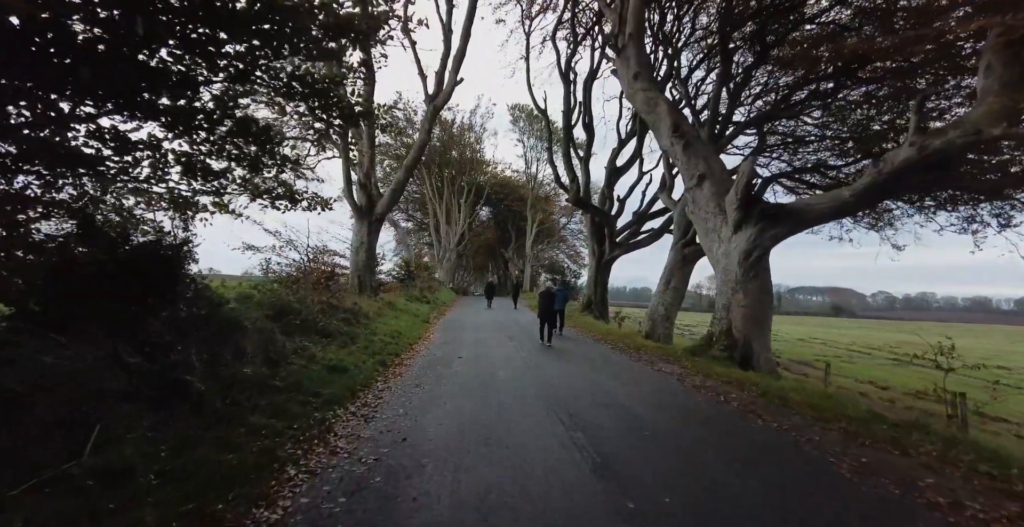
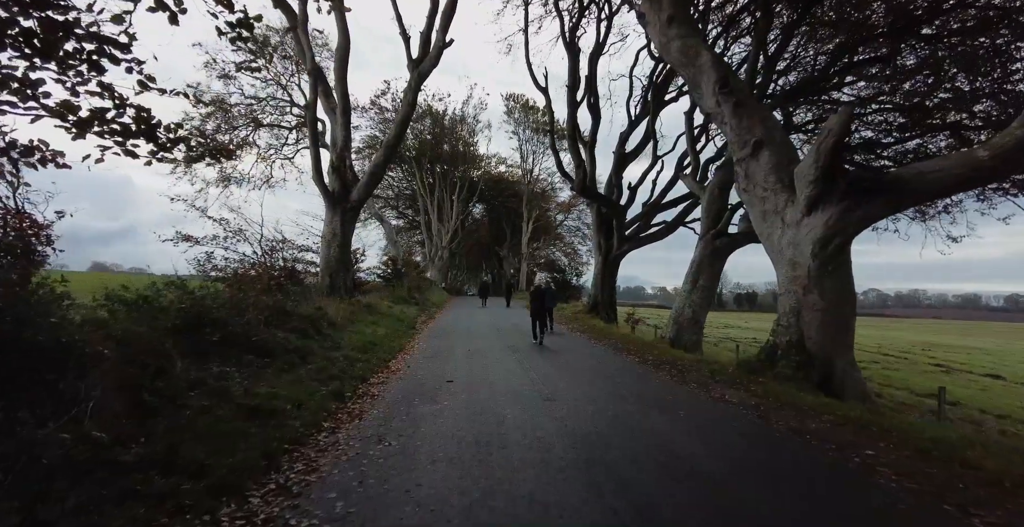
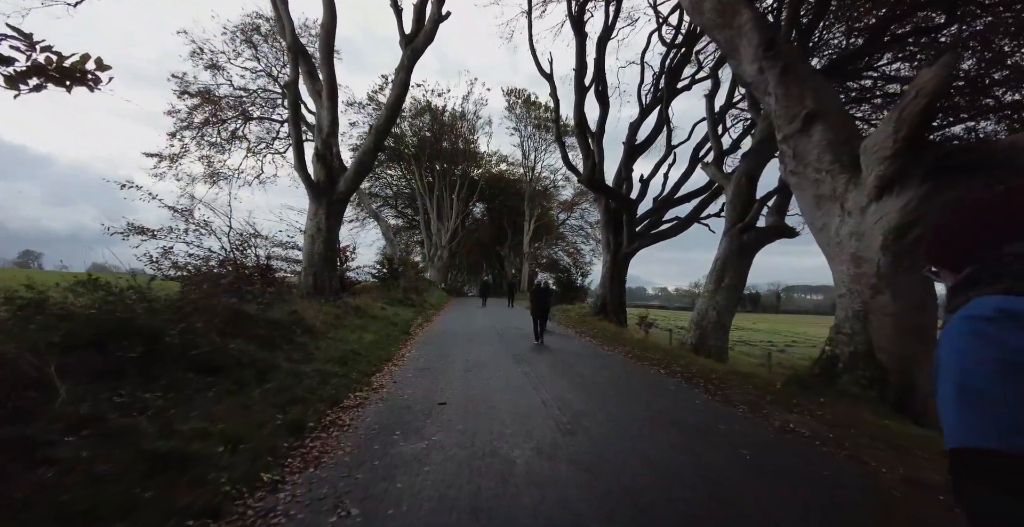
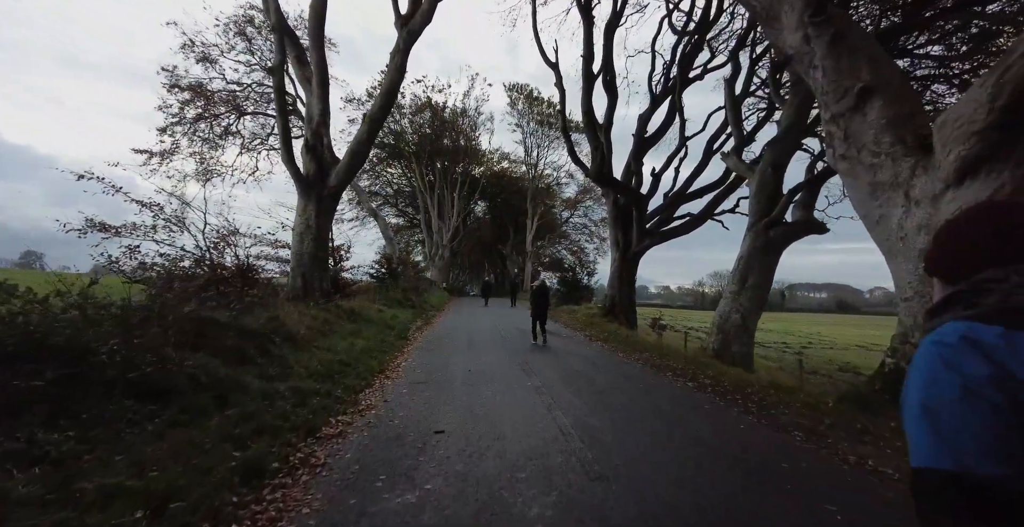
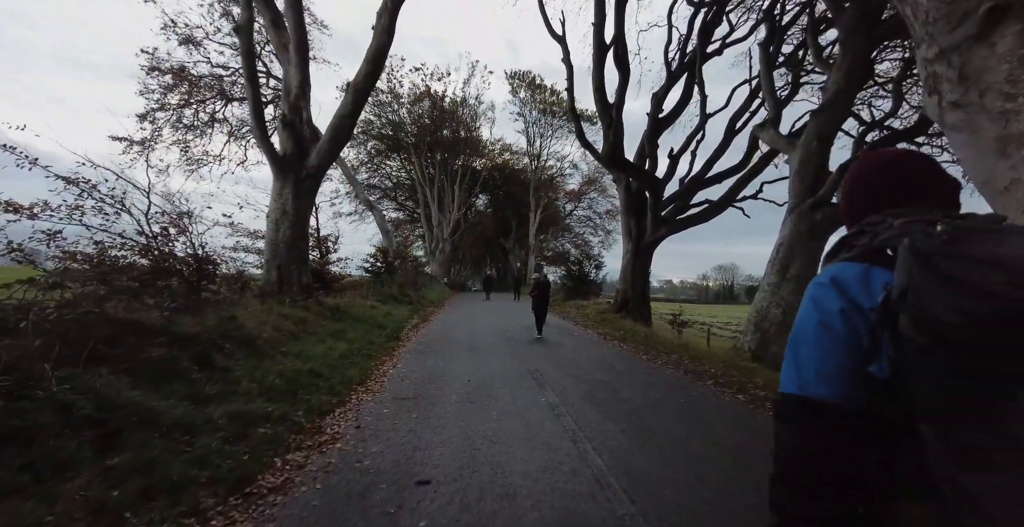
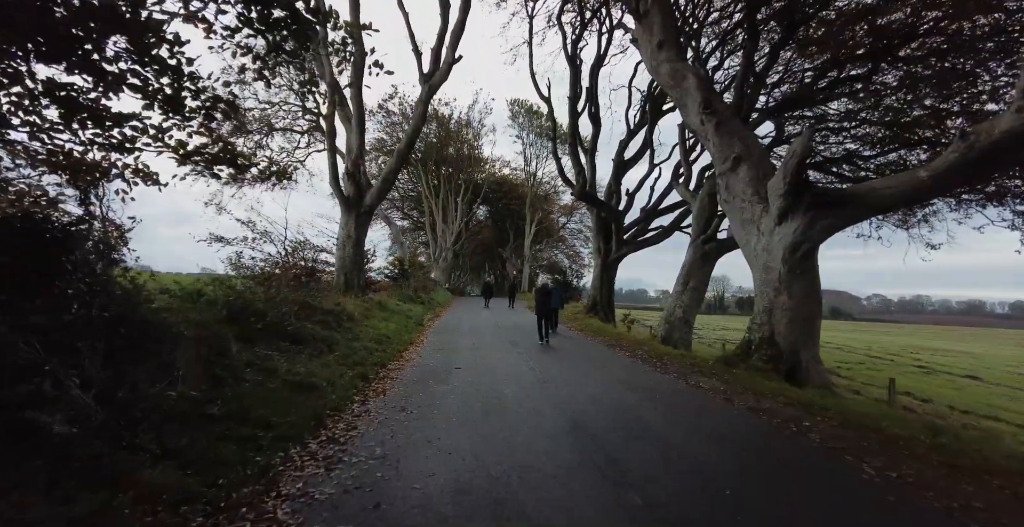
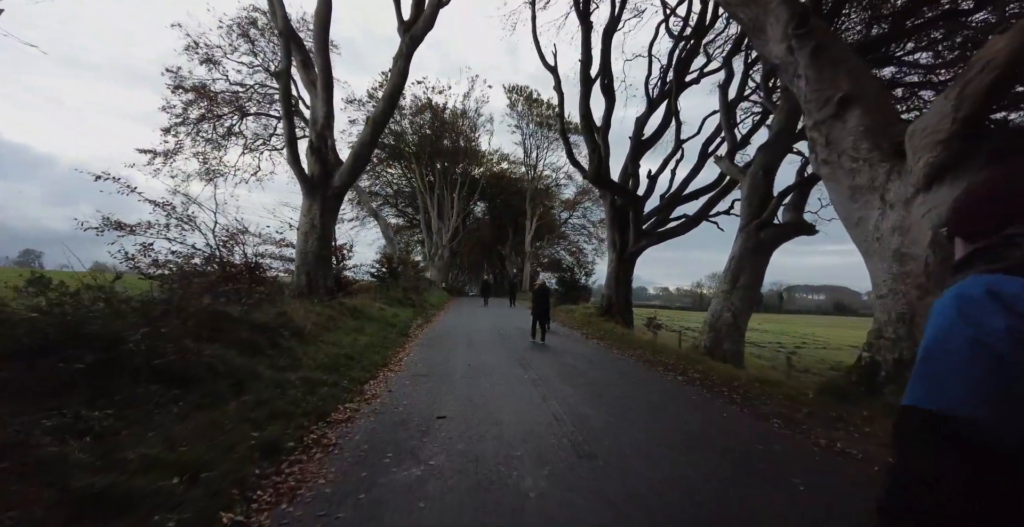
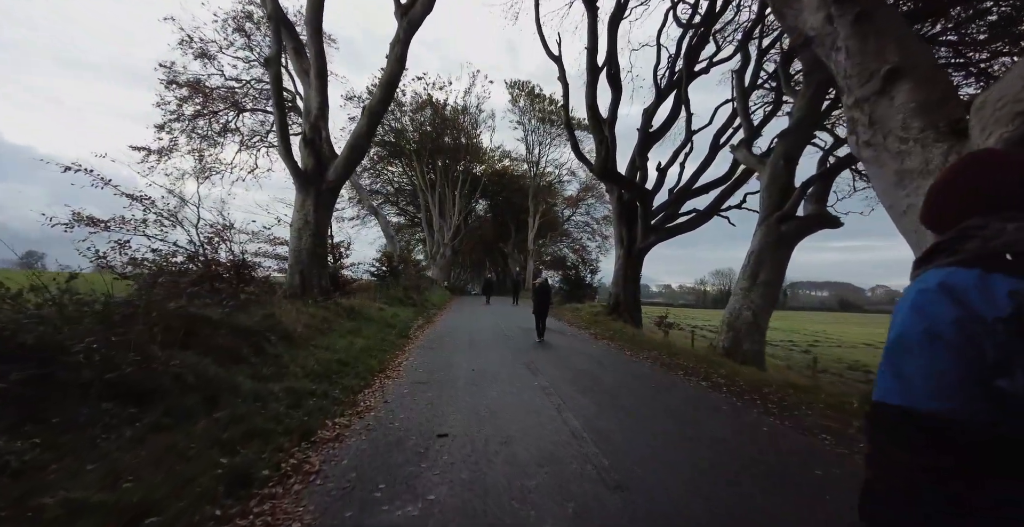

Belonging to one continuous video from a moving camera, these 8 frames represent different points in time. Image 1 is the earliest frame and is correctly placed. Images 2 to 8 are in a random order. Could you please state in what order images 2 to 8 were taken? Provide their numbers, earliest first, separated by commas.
6, 2, 3, 7, 4, 8, 5
